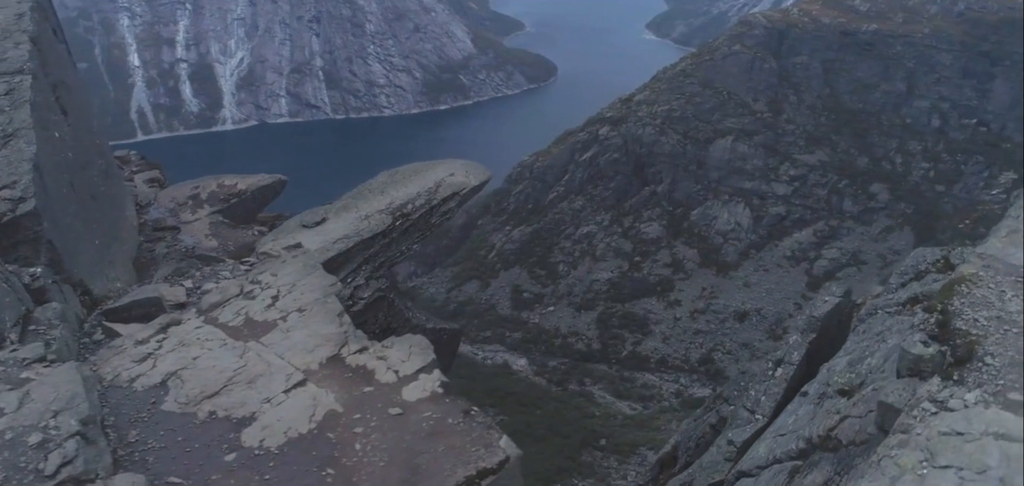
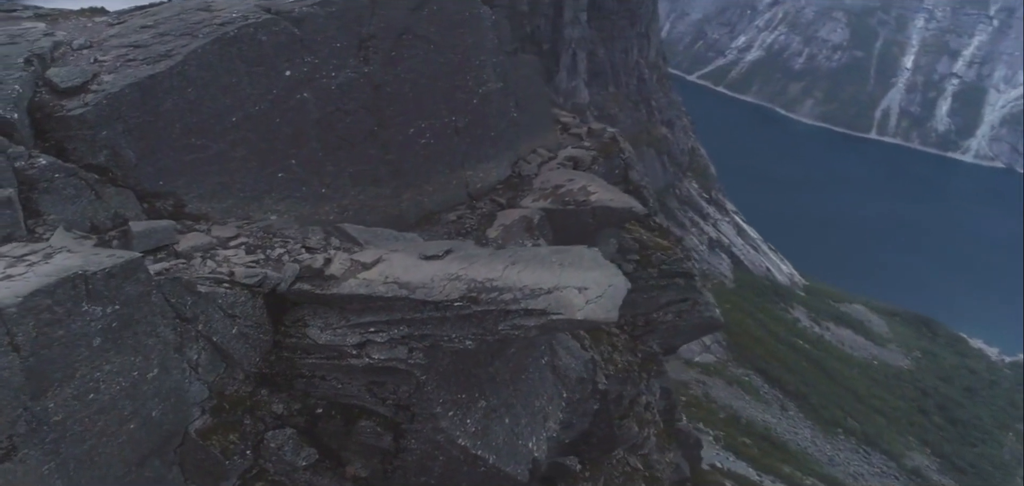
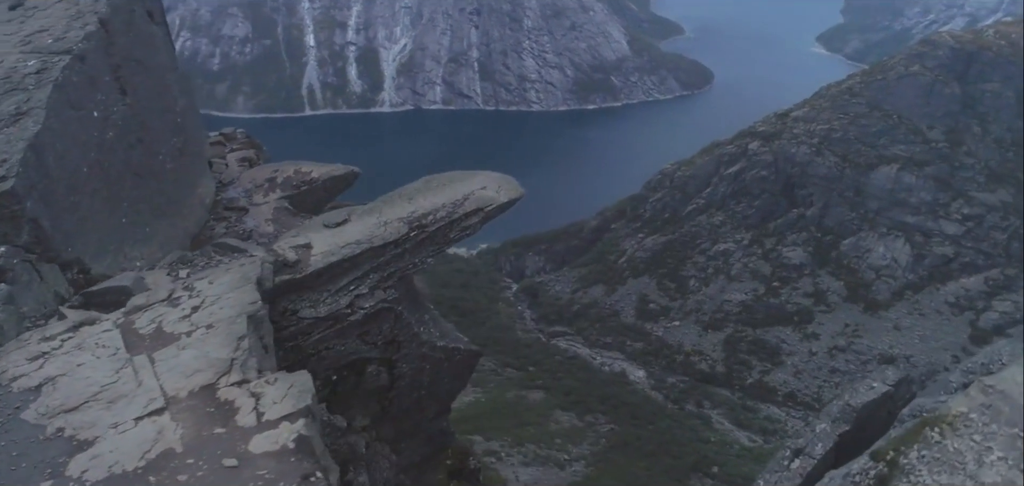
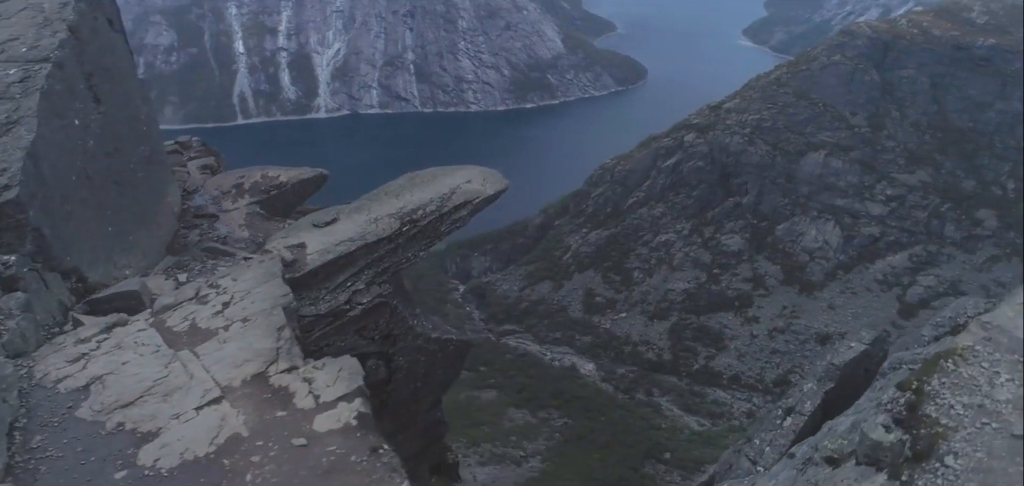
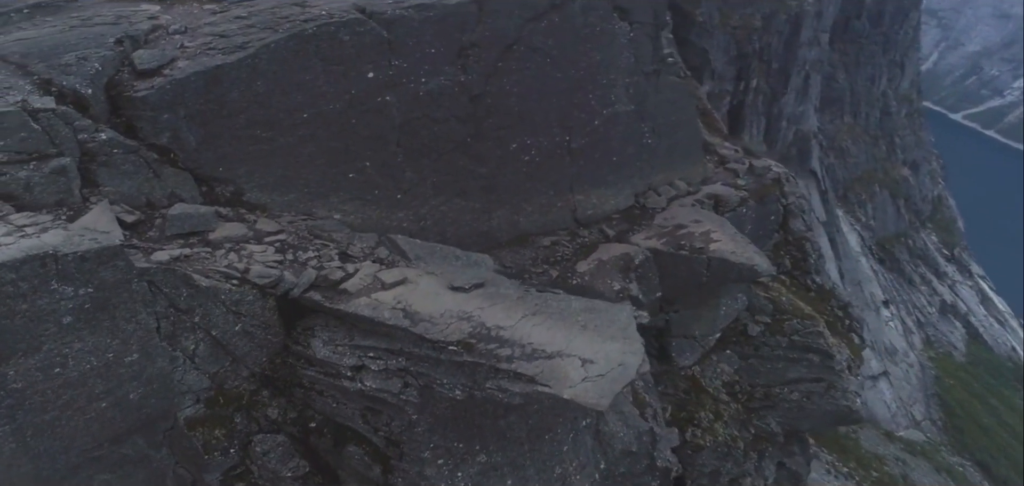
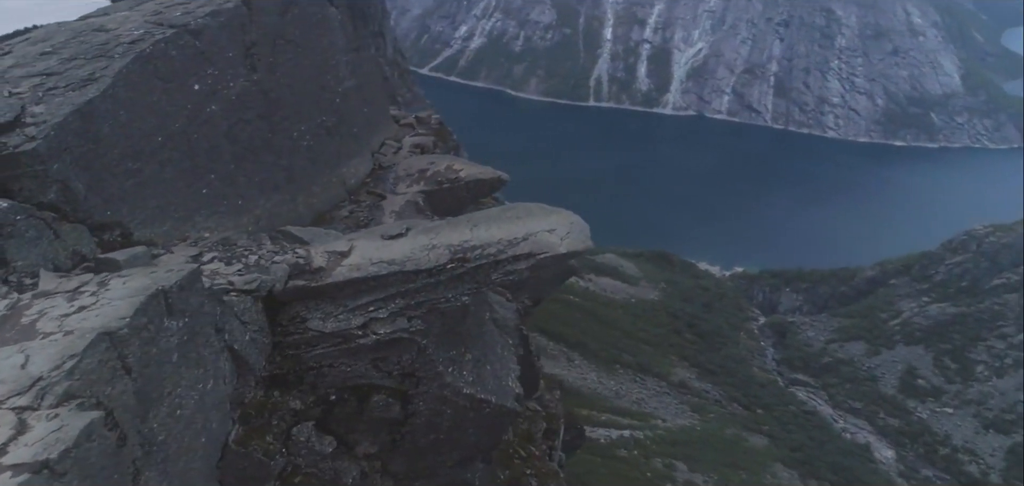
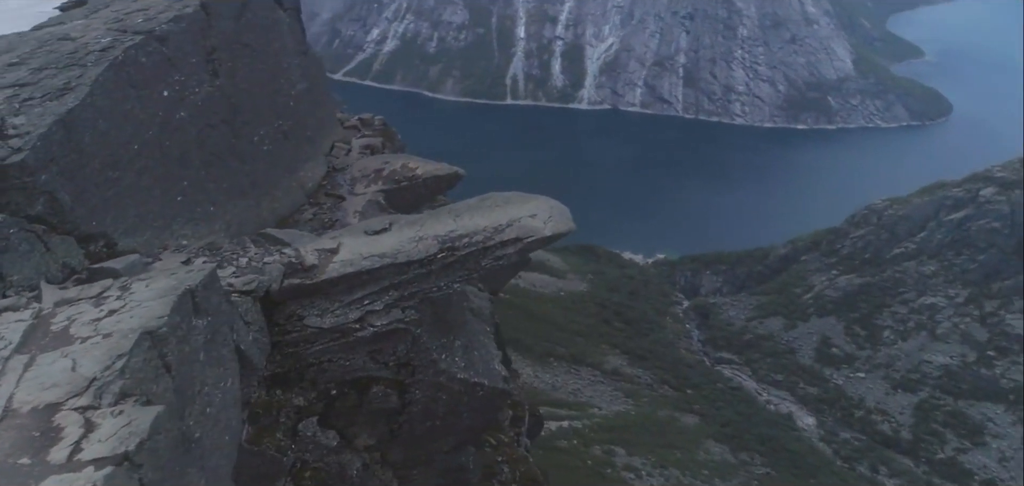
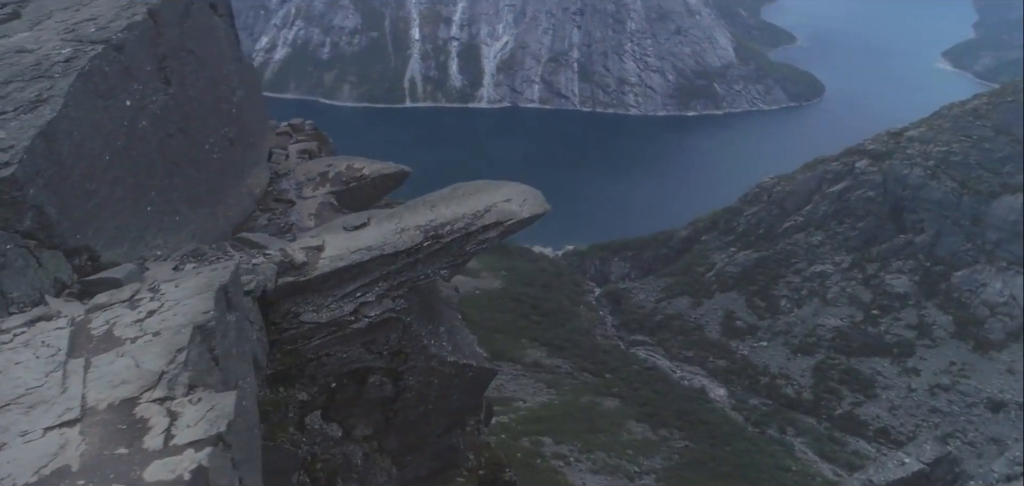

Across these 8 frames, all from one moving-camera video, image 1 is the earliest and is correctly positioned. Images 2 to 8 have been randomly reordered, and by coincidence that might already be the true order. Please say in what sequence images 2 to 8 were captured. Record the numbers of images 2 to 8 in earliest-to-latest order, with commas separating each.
4, 3, 8, 7, 6, 2, 5
